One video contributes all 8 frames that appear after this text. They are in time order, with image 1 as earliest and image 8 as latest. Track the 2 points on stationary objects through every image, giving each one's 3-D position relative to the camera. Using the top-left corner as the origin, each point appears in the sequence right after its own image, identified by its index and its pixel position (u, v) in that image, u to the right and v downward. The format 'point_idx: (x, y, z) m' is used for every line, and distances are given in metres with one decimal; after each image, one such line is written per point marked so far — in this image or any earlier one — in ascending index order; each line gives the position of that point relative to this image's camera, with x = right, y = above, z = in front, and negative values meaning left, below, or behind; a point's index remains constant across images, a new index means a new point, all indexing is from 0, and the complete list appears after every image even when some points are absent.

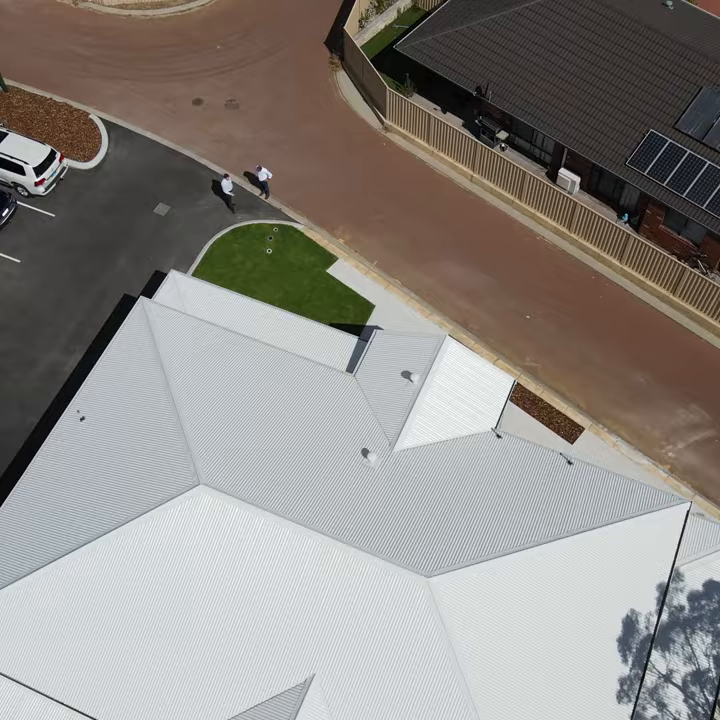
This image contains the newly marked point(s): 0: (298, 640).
0: (-1.2, -5.5, +19.0) m
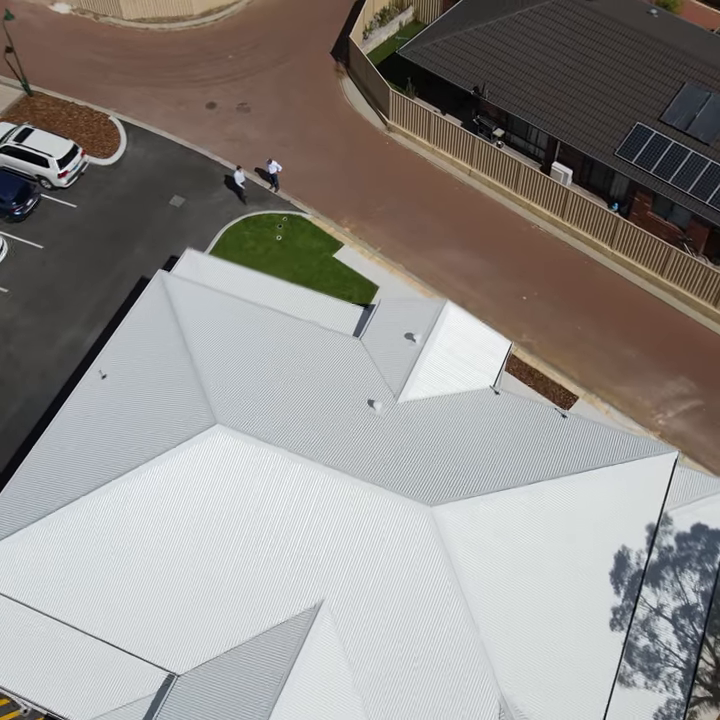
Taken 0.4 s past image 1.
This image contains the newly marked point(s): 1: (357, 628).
0: (-1.1, -4.3, +20.2) m
1: (-0.1, -5.4, +19.7) m
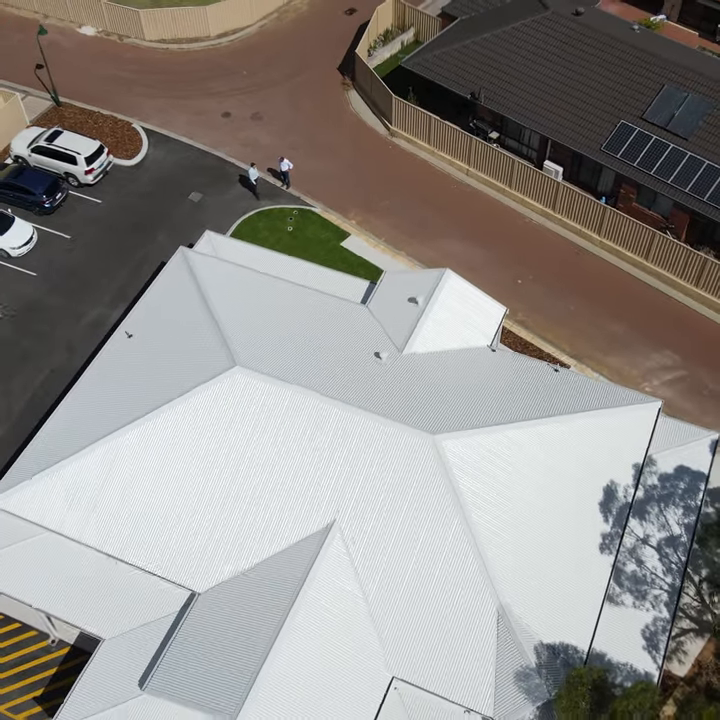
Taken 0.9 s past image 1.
0: (-0.9, -3.0, +21.9) m
1: (+0.1, -4.0, +21.4) m
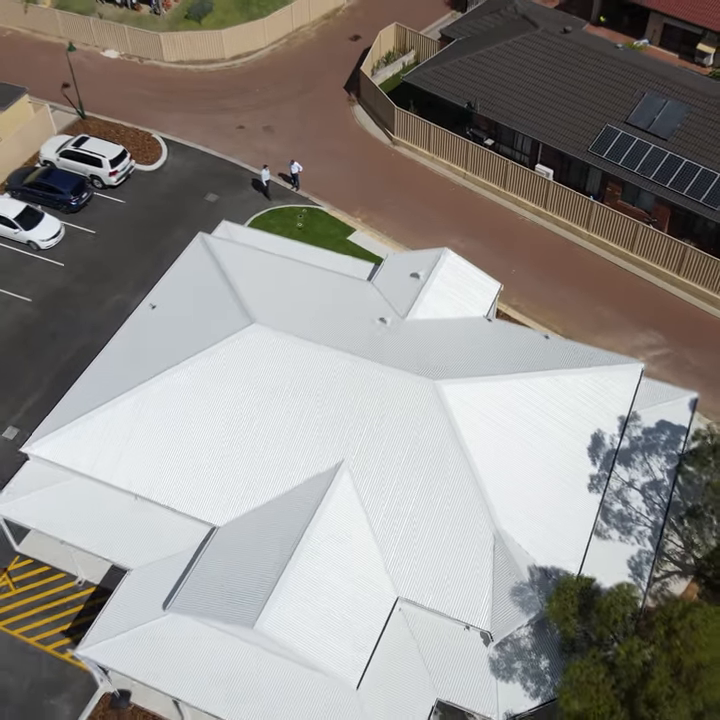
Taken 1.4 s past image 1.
0: (-0.7, -1.8, +23.9) m
1: (+0.3, -2.8, +23.3) m
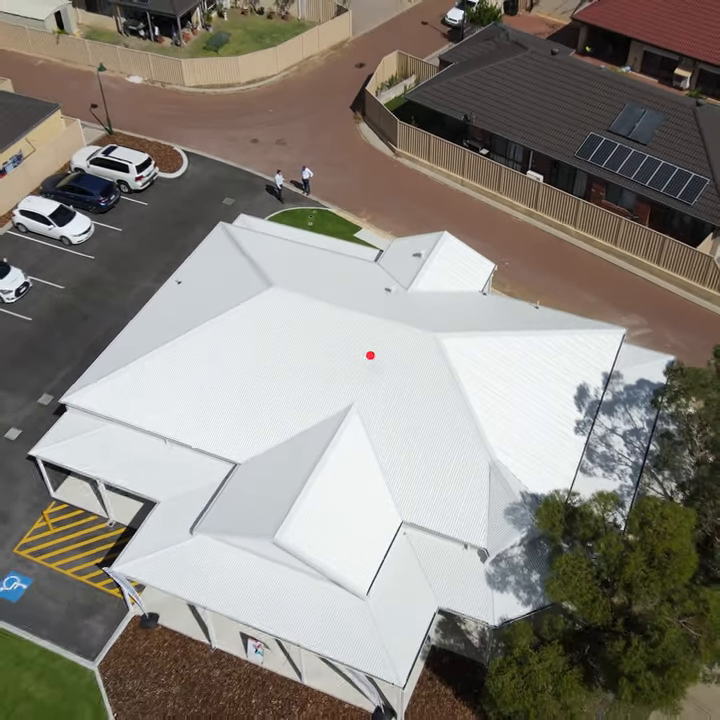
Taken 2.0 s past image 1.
0: (-0.5, -0.6, +26.5) m
1: (+0.5, -1.6, +25.9) m
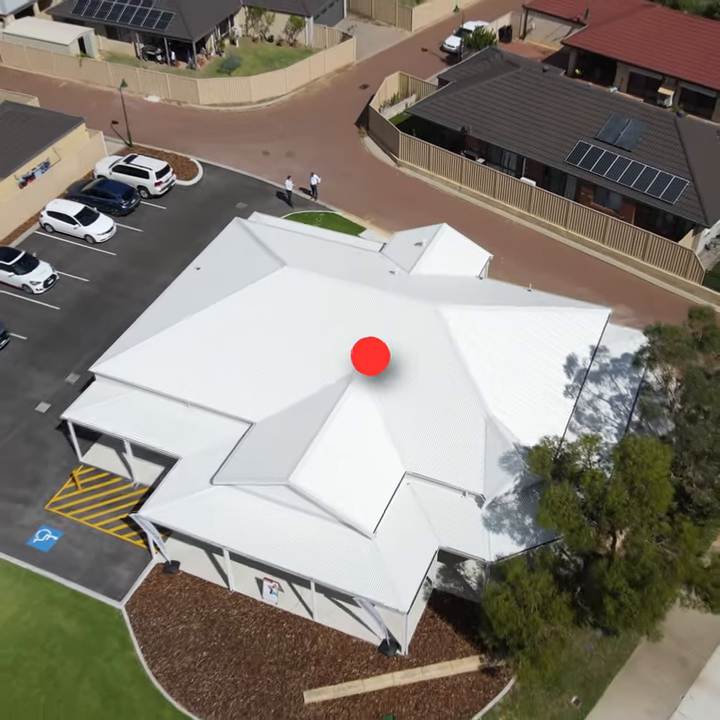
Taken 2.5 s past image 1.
0: (-0.3, +0.3, +28.9) m
1: (+0.7, -0.6, +28.2) m
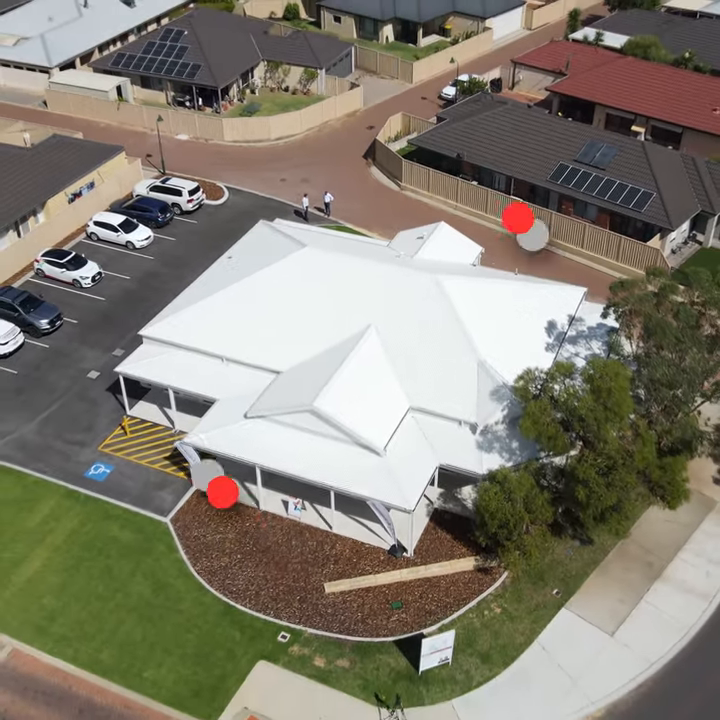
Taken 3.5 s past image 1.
0: (+0.1, +1.7, +33.9) m
1: (+1.1, +0.8, +33.1) m
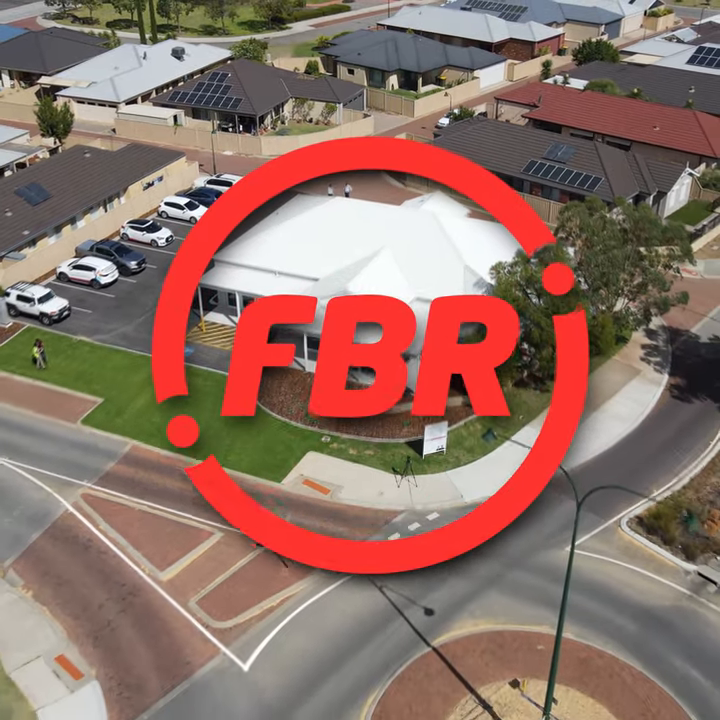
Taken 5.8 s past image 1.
0: (+0.9, +5.7, +45.9) m
1: (+1.9, +4.9, +45.1) m
